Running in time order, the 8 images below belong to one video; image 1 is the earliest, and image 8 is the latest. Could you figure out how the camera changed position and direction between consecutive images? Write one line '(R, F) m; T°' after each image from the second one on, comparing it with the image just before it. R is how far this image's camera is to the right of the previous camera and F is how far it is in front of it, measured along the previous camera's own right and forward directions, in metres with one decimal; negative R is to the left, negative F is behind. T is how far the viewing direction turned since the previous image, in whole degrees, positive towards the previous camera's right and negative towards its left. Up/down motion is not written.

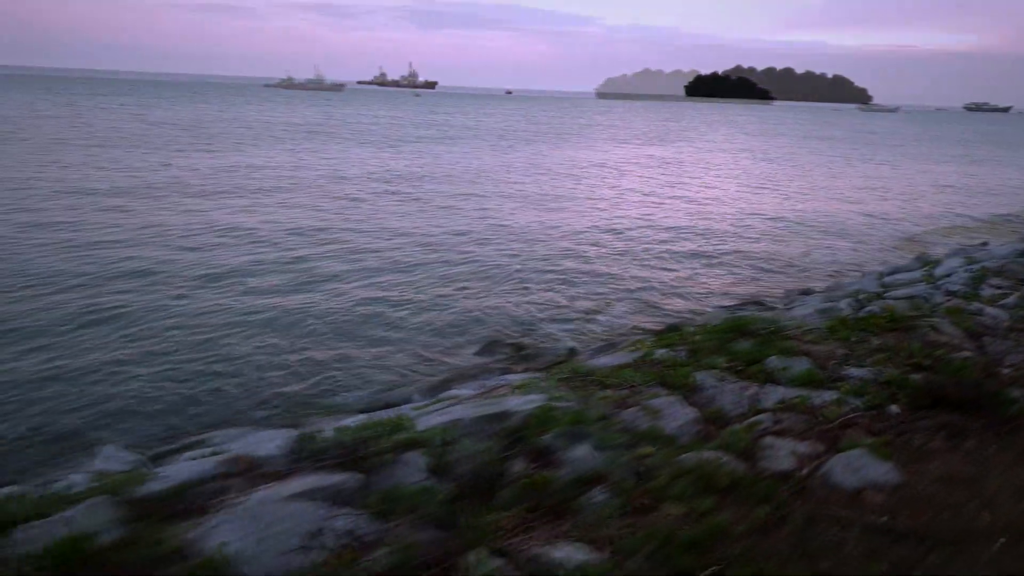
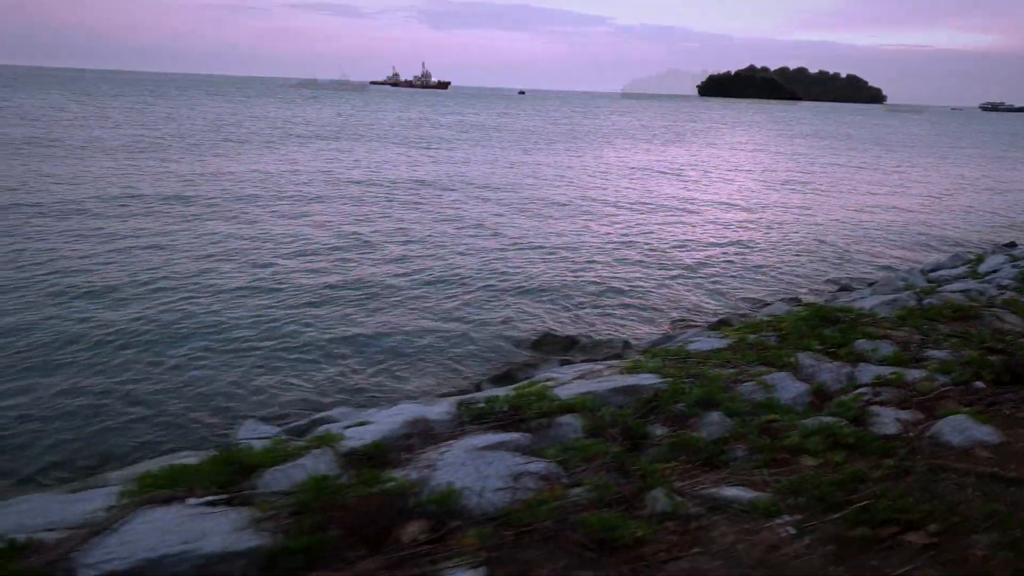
(-0.7, -0.5) m; -1°
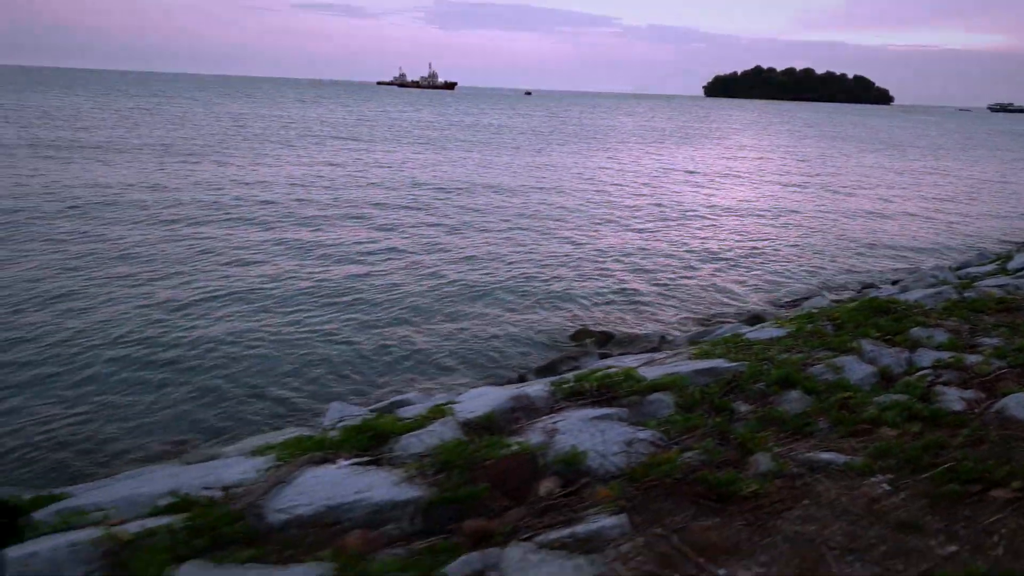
(-0.5, -0.3) m; 0°
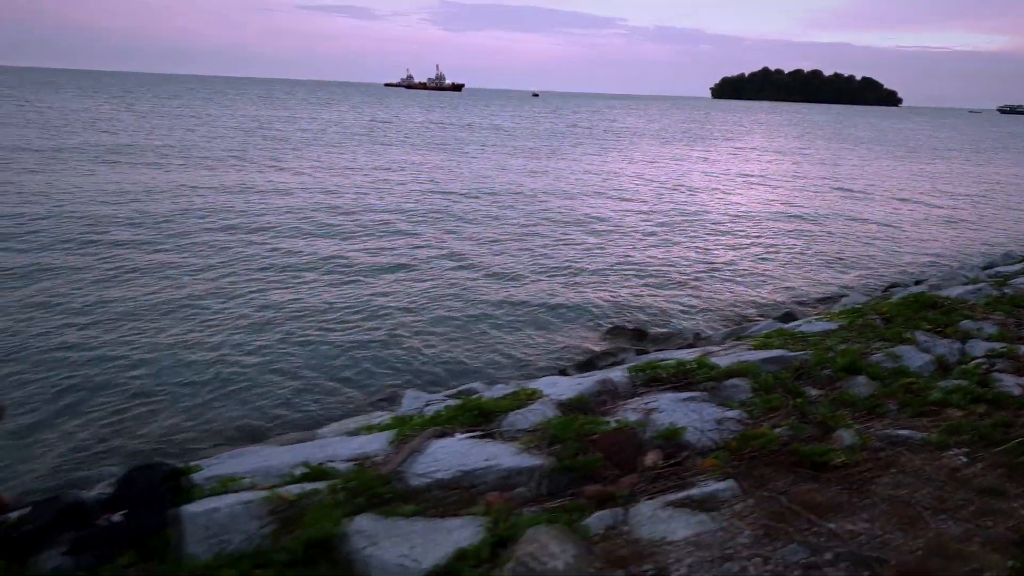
(-0.5, -0.3) m; -1°
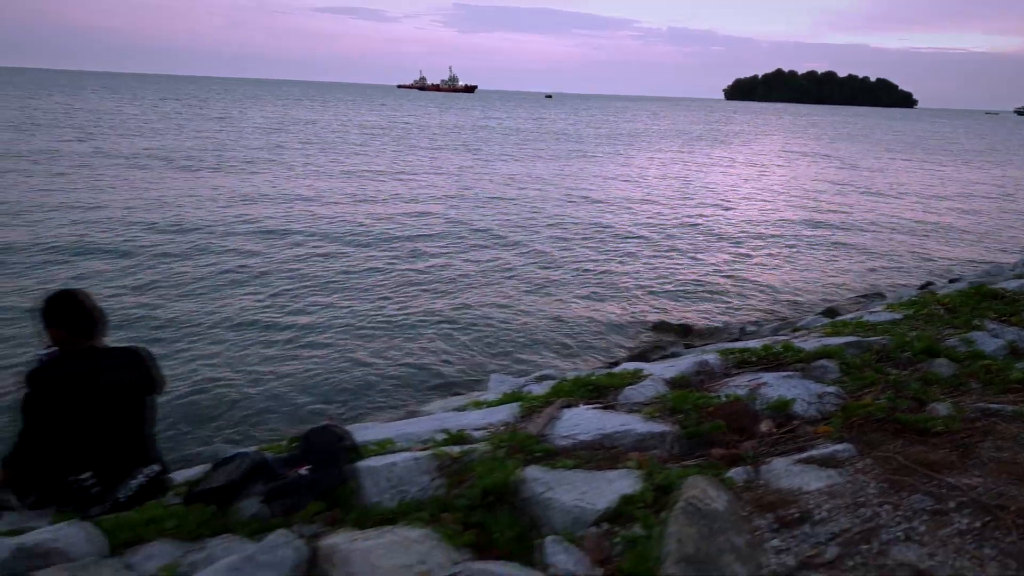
(-0.6, -0.4) m; -1°
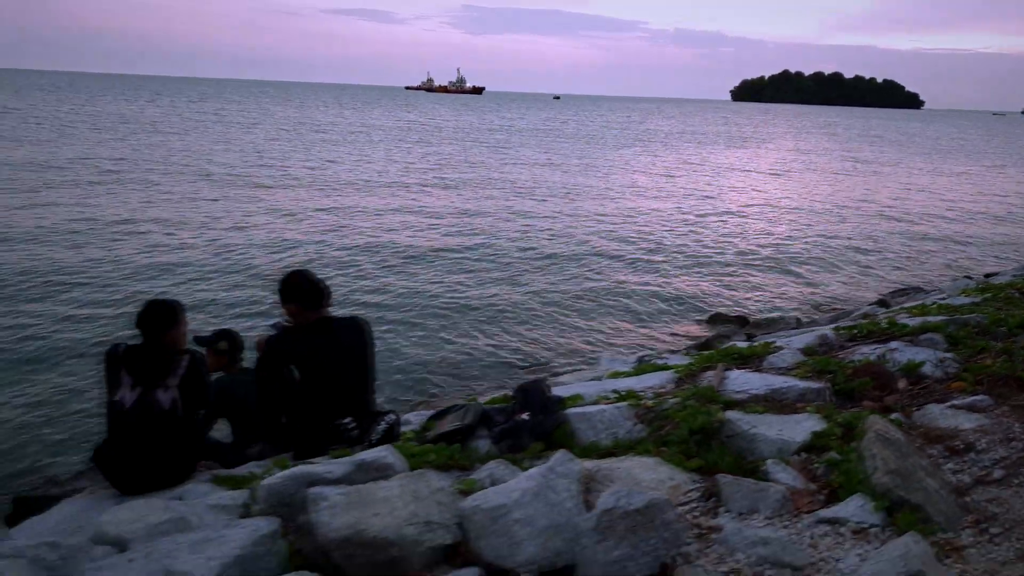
(-1.0, -0.6) m; -1°
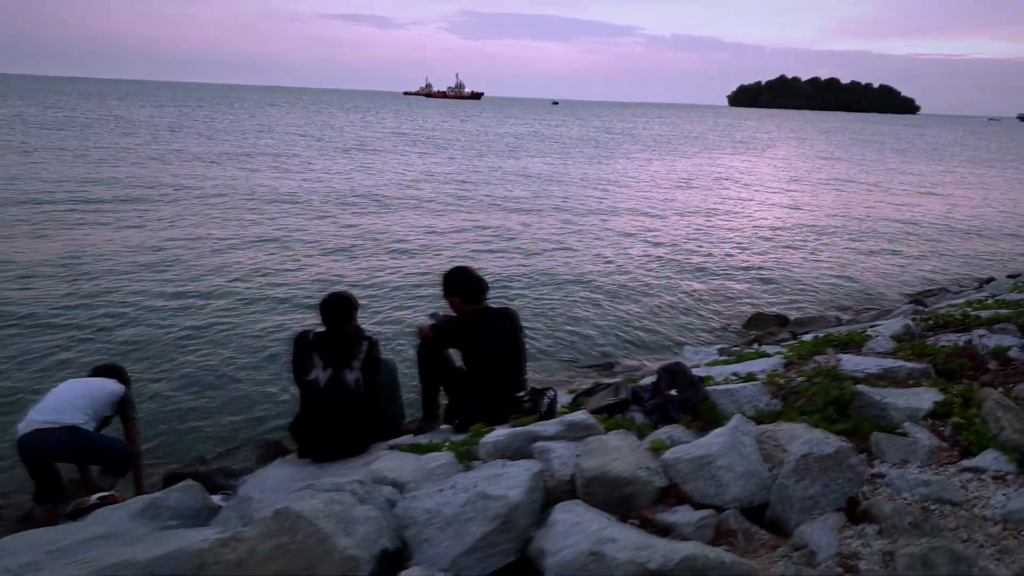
(-0.9, -0.6) m; 0°
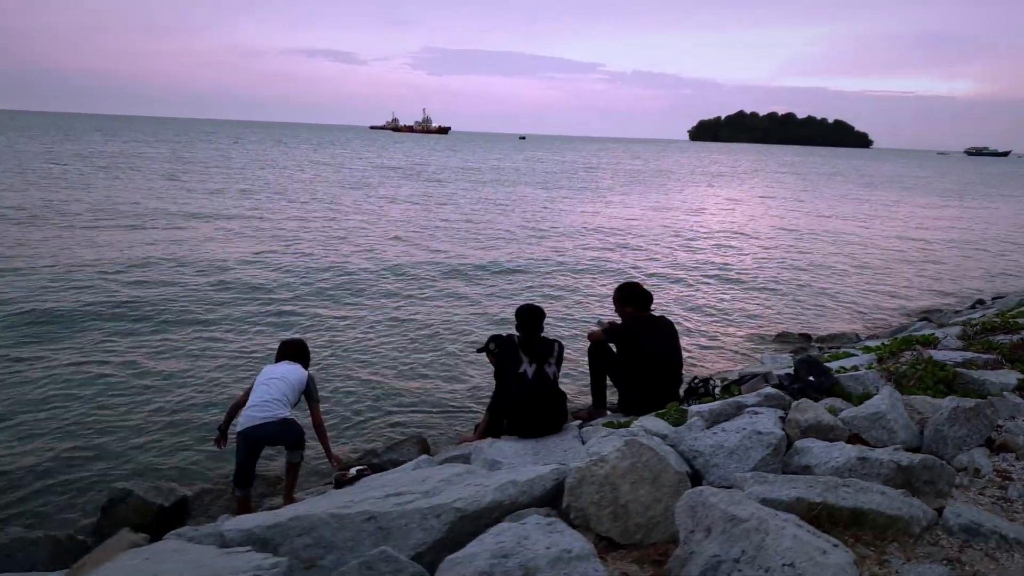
(-1.6, -1.2) m; +2°
